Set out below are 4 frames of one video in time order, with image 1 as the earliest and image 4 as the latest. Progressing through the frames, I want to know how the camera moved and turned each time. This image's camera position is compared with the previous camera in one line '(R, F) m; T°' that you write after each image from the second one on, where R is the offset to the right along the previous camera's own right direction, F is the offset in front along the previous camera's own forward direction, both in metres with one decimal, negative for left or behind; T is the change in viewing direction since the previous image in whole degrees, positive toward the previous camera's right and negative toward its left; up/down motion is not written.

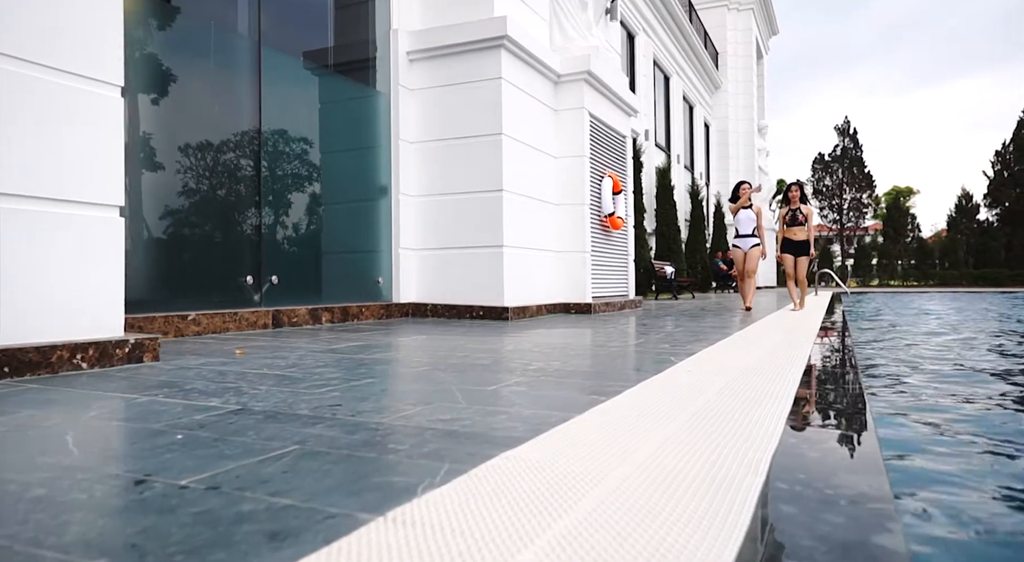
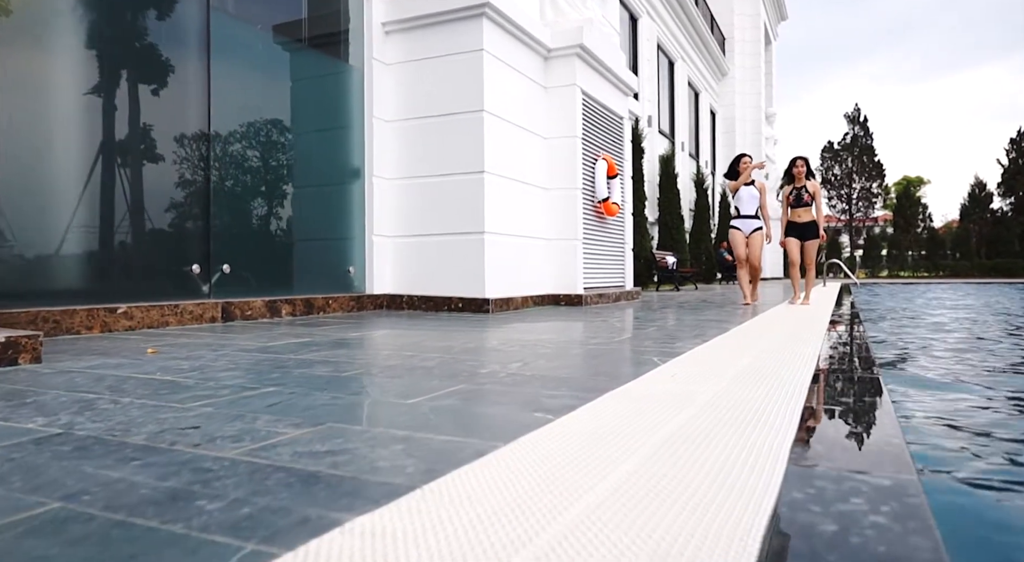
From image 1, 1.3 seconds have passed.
(+0.2, +0.6) m; -1°
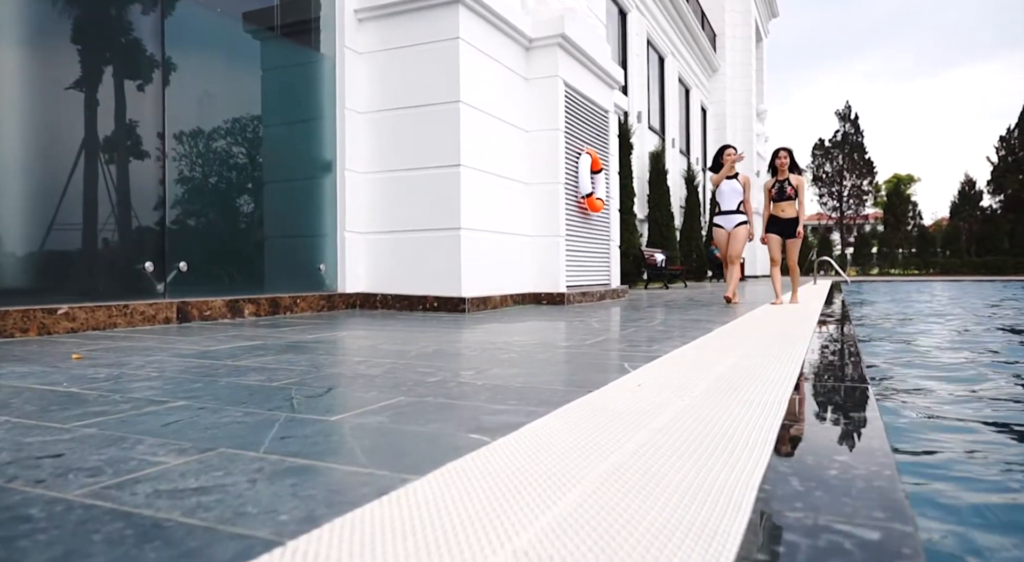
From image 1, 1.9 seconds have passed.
(+0.1, +0.3) m; +1°
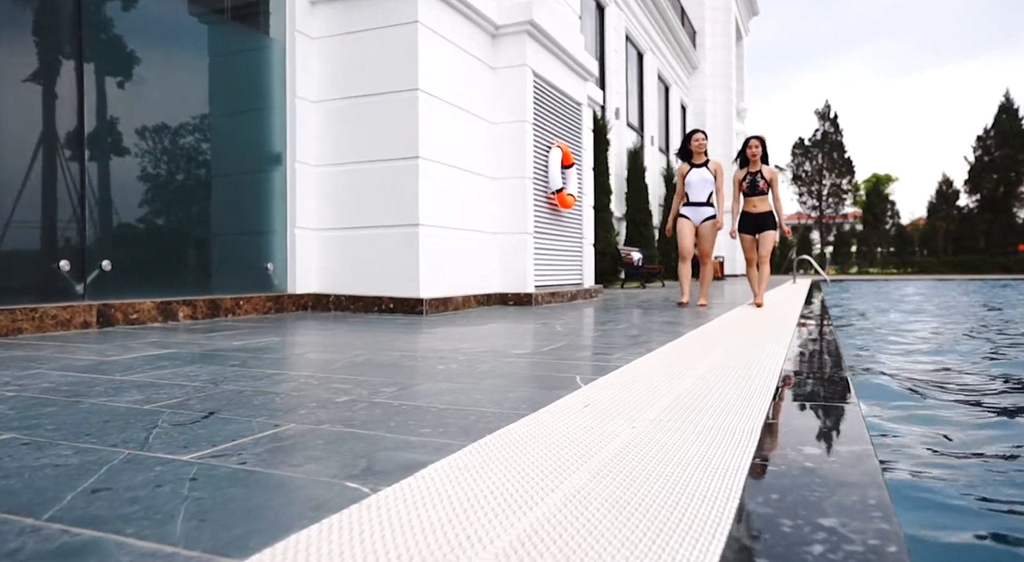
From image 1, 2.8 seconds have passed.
(+0.2, +0.4) m; +1°
